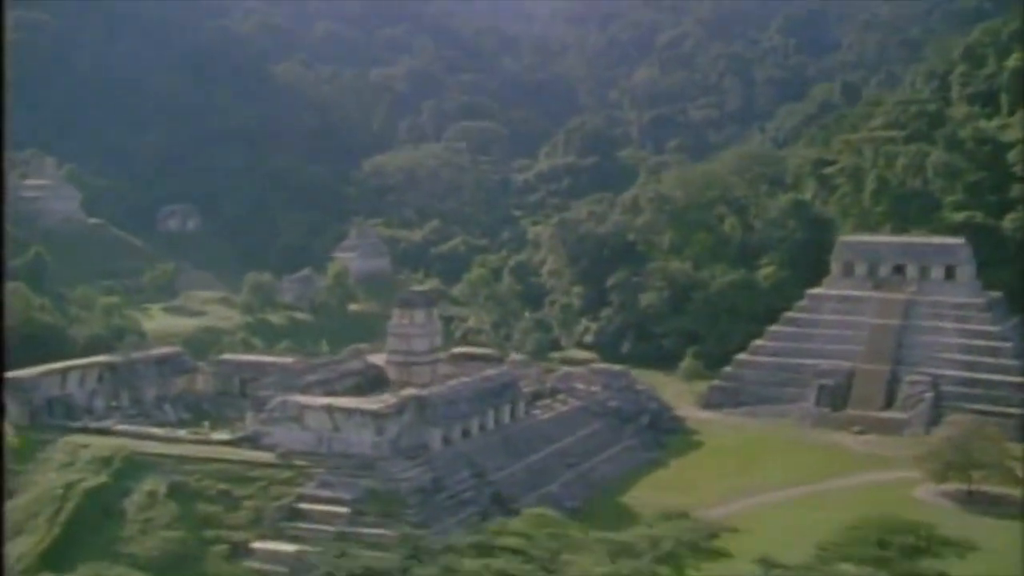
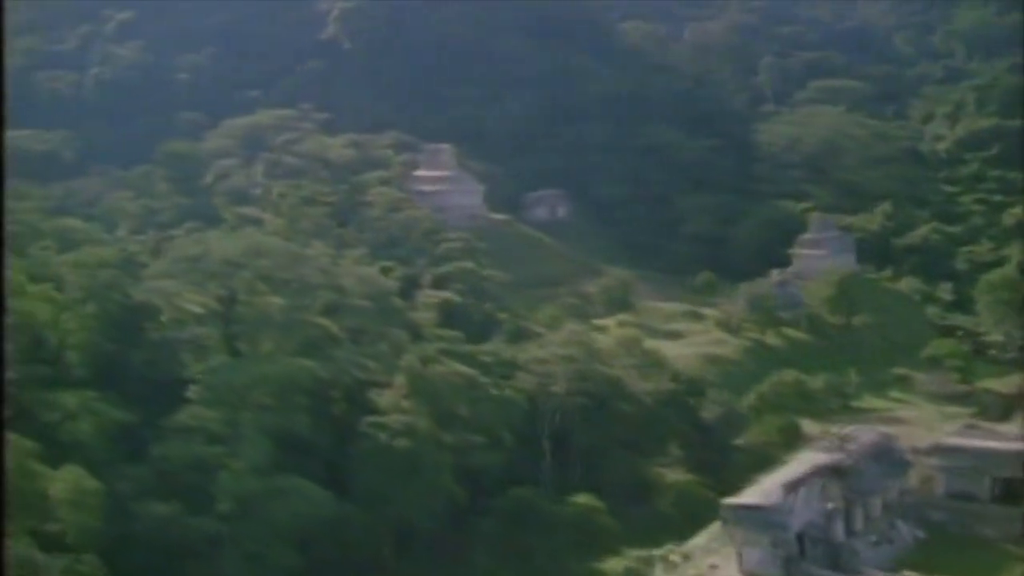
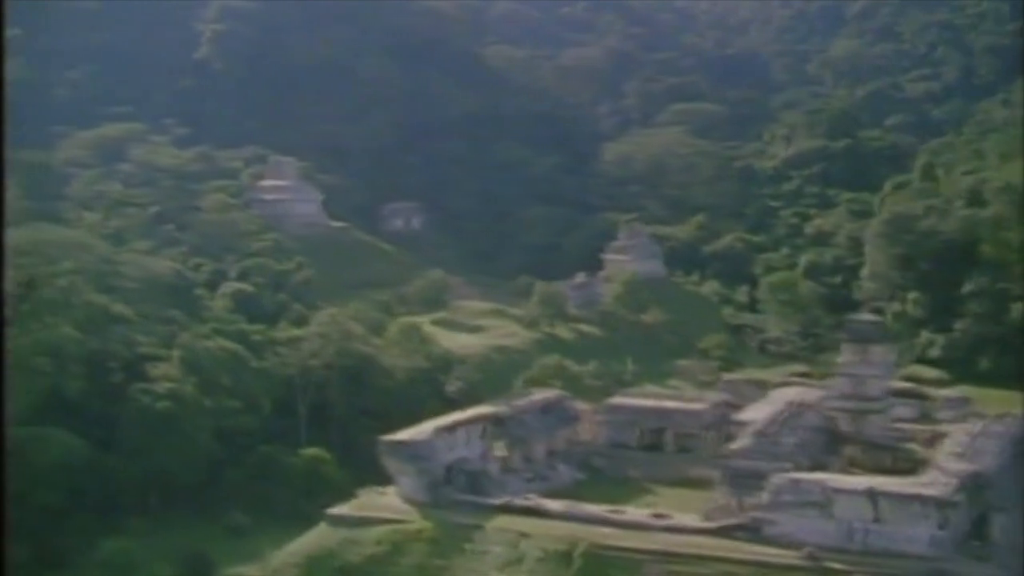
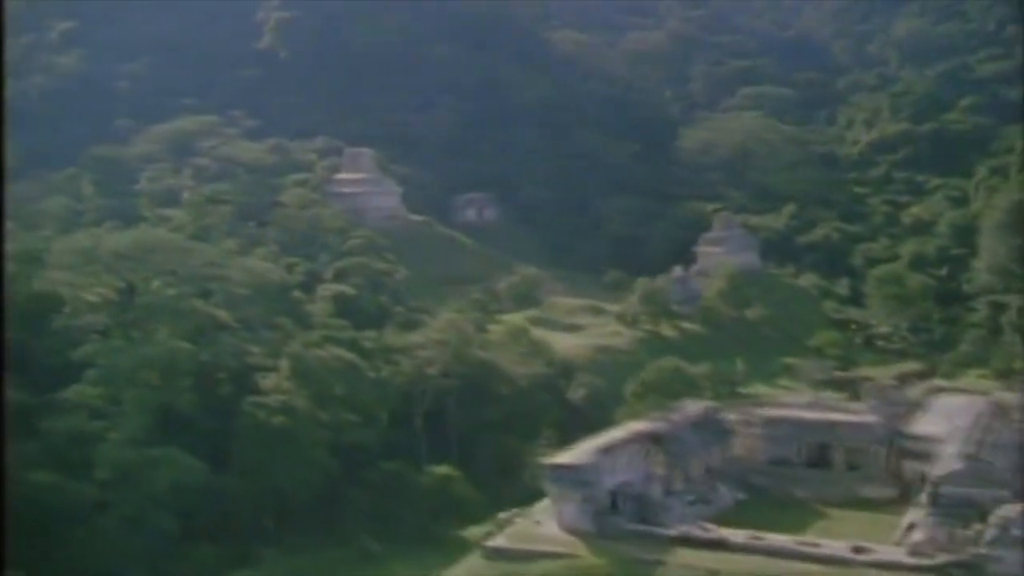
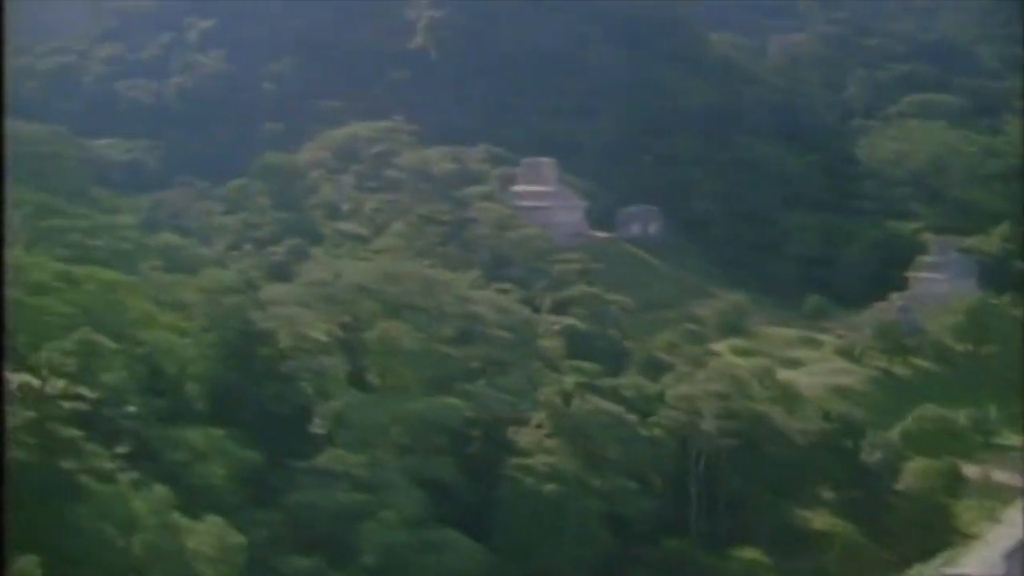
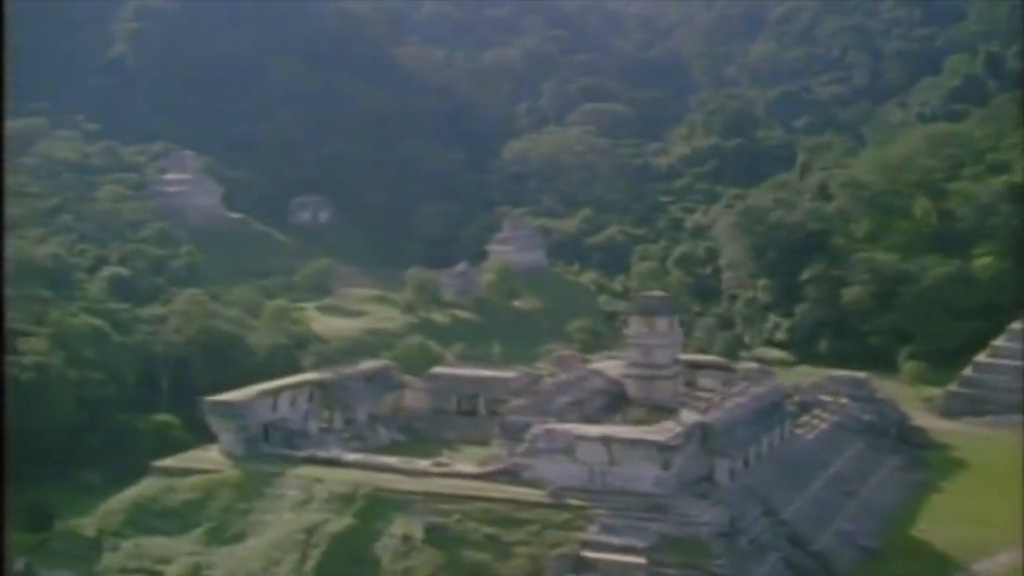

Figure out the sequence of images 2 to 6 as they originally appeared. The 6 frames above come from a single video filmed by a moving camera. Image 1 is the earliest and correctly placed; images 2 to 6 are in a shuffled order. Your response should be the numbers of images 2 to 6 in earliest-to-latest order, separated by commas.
6, 3, 4, 2, 5
